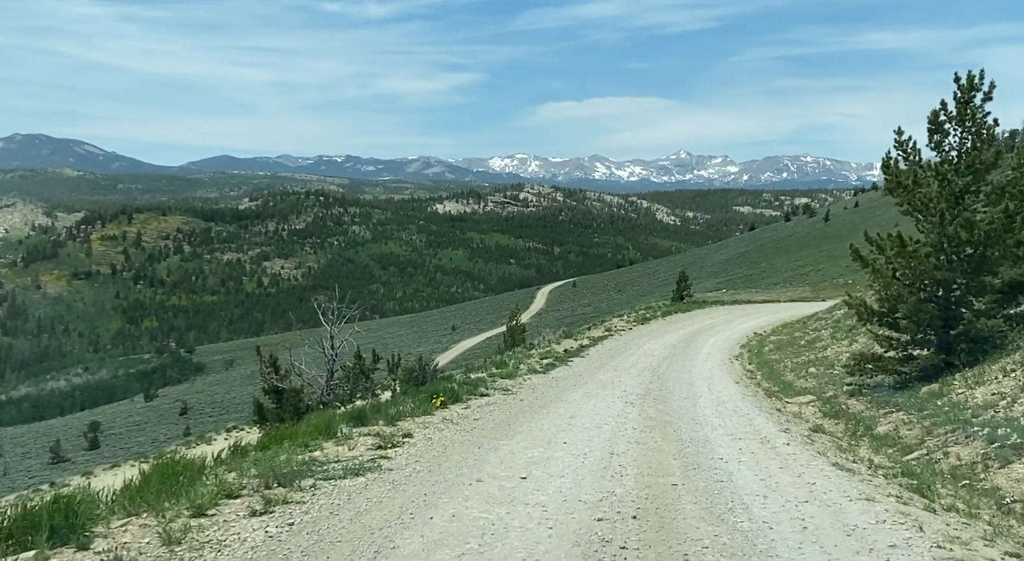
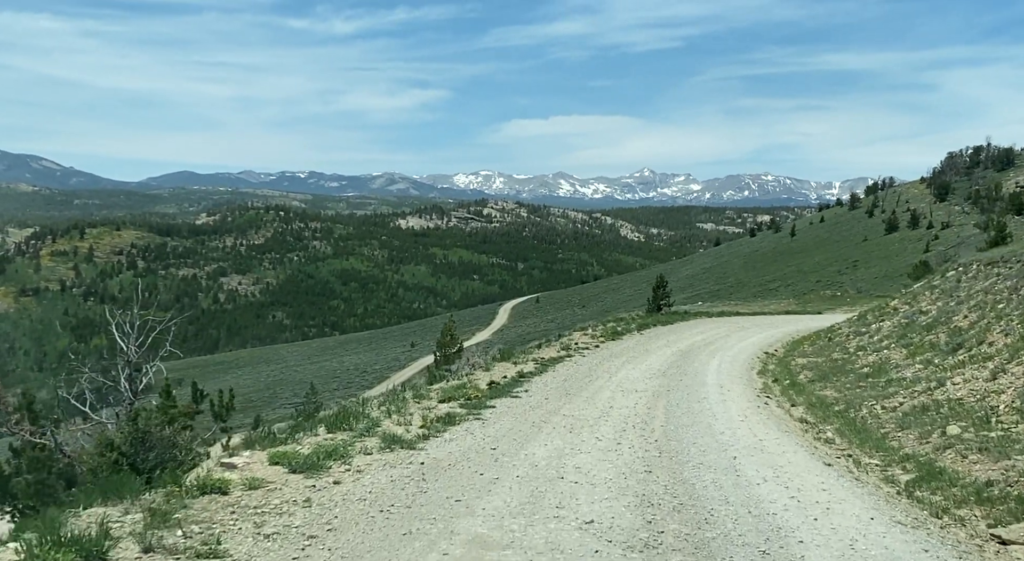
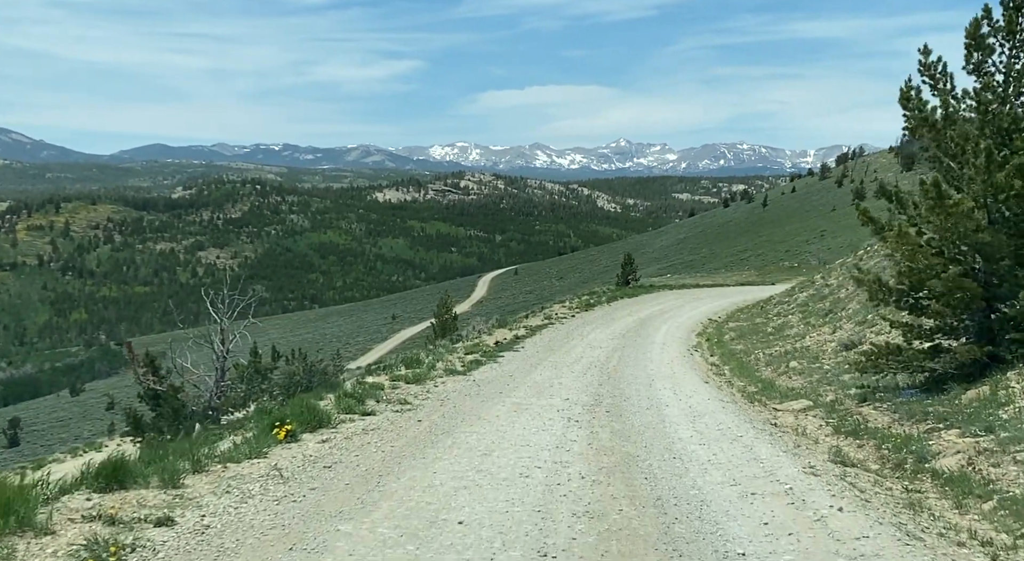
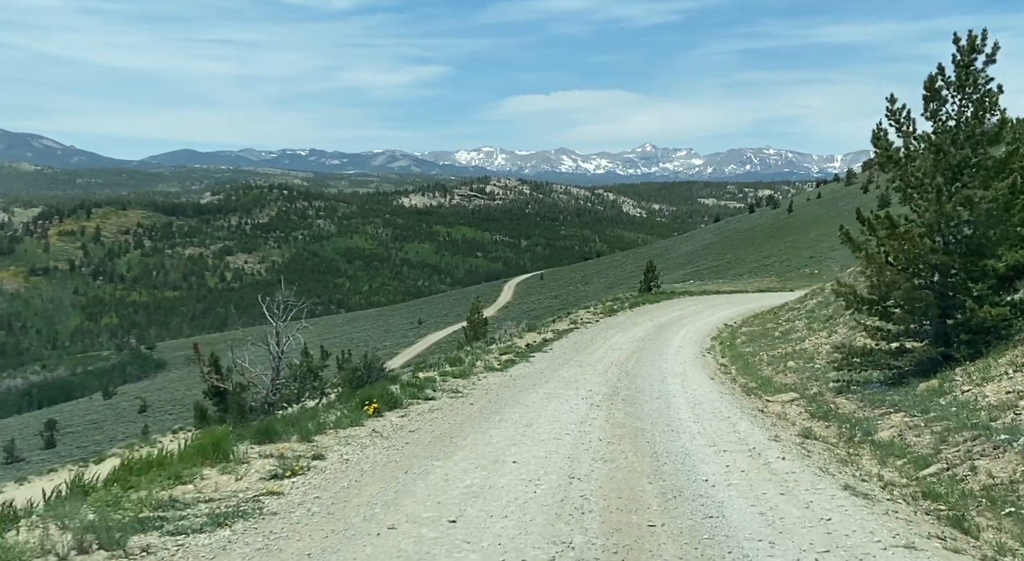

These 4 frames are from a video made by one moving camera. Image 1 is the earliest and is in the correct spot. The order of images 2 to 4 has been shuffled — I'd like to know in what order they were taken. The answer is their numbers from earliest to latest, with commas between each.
4, 3, 2
